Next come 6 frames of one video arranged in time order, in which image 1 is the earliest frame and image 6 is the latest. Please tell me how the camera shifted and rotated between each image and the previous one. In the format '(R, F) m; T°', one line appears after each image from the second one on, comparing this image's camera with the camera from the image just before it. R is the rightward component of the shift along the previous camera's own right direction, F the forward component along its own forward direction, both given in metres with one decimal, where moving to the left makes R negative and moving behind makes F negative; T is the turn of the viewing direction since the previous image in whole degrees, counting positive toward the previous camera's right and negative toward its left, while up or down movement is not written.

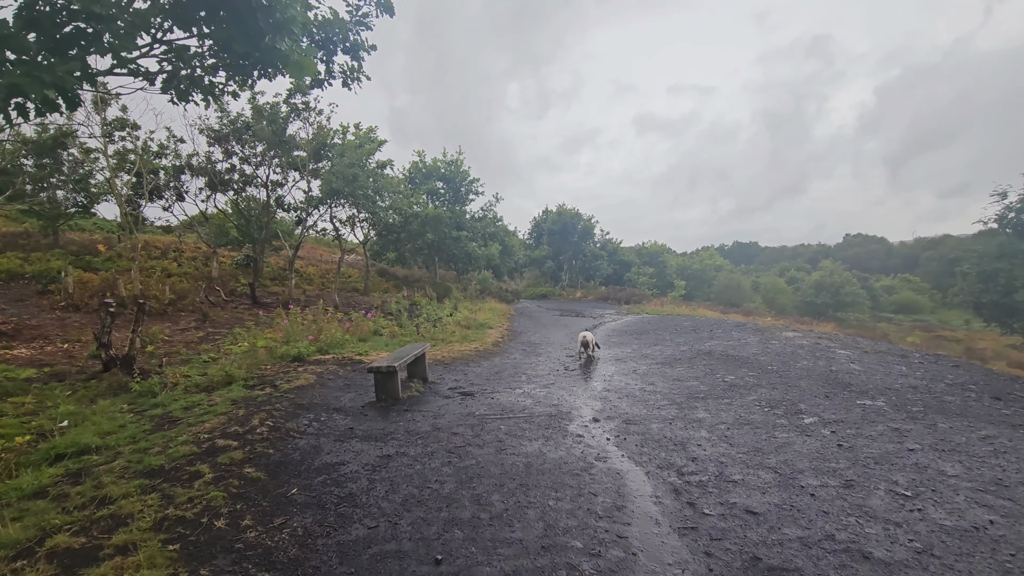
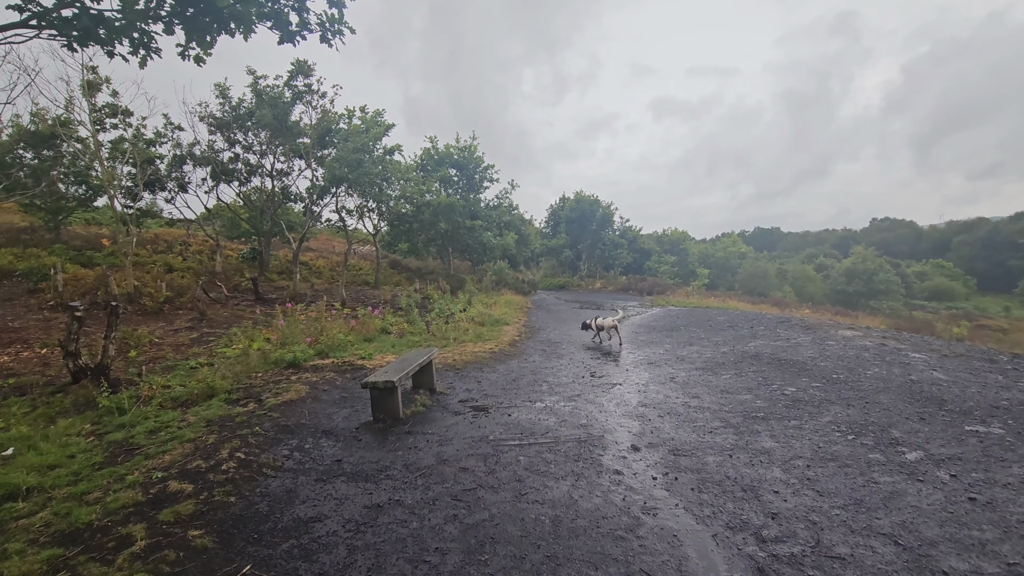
(0.0, +1.1) m; -2°
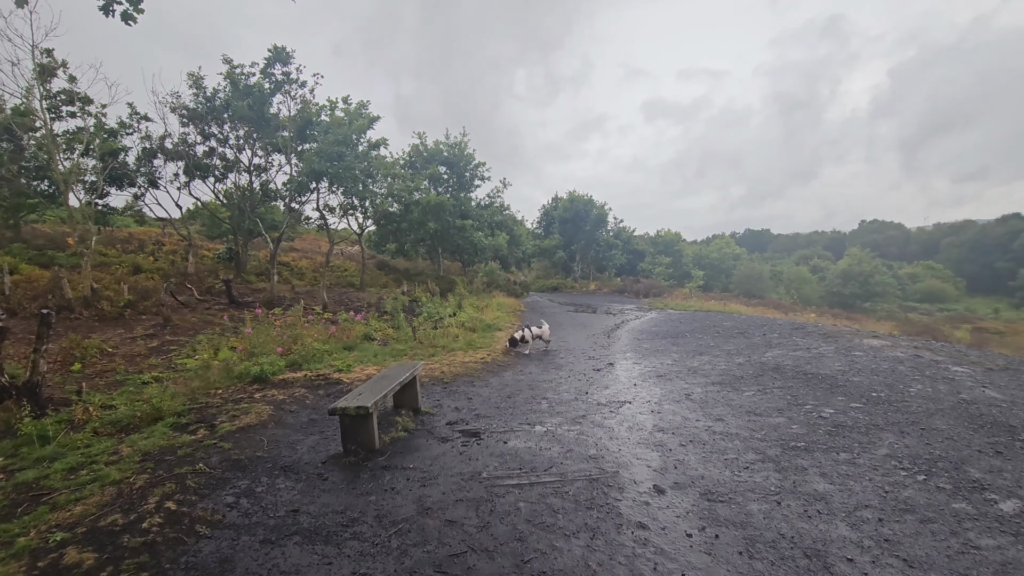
(-0.1, +0.9) m; +1°
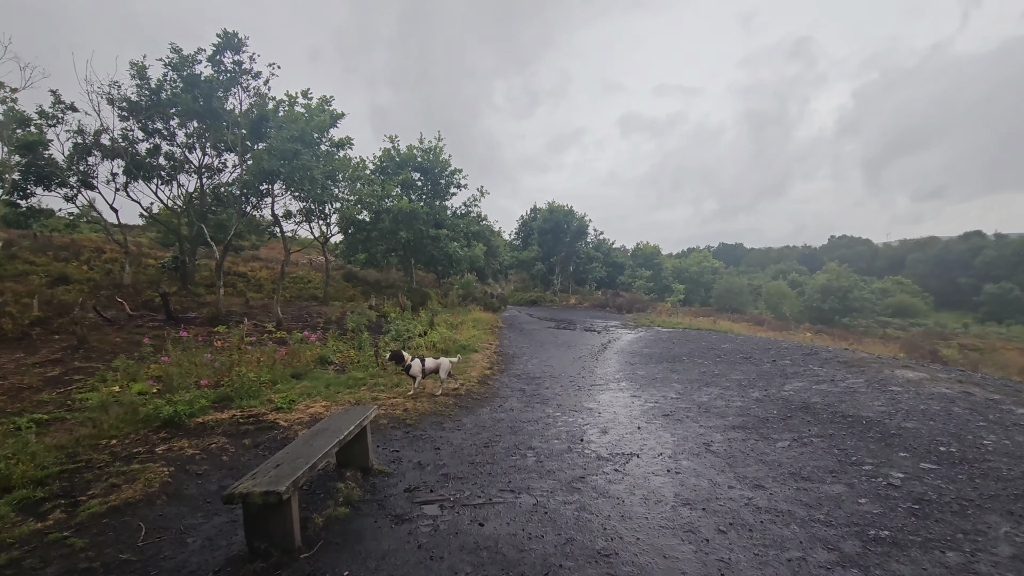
(0.0, +1.4) m; +3°
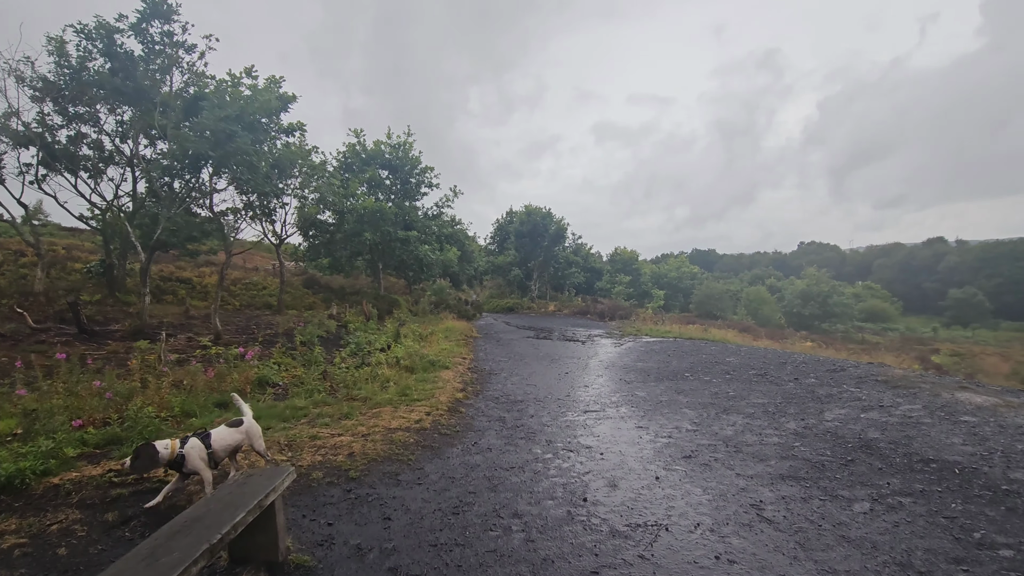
(0.0, +1.6) m; +3°
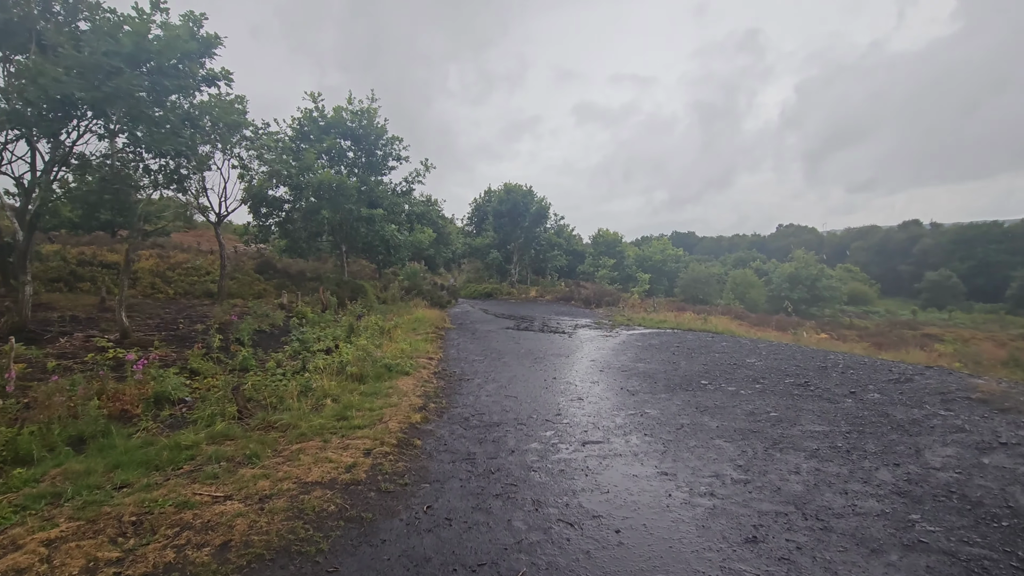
(+0.1, +2.1) m; +2°
